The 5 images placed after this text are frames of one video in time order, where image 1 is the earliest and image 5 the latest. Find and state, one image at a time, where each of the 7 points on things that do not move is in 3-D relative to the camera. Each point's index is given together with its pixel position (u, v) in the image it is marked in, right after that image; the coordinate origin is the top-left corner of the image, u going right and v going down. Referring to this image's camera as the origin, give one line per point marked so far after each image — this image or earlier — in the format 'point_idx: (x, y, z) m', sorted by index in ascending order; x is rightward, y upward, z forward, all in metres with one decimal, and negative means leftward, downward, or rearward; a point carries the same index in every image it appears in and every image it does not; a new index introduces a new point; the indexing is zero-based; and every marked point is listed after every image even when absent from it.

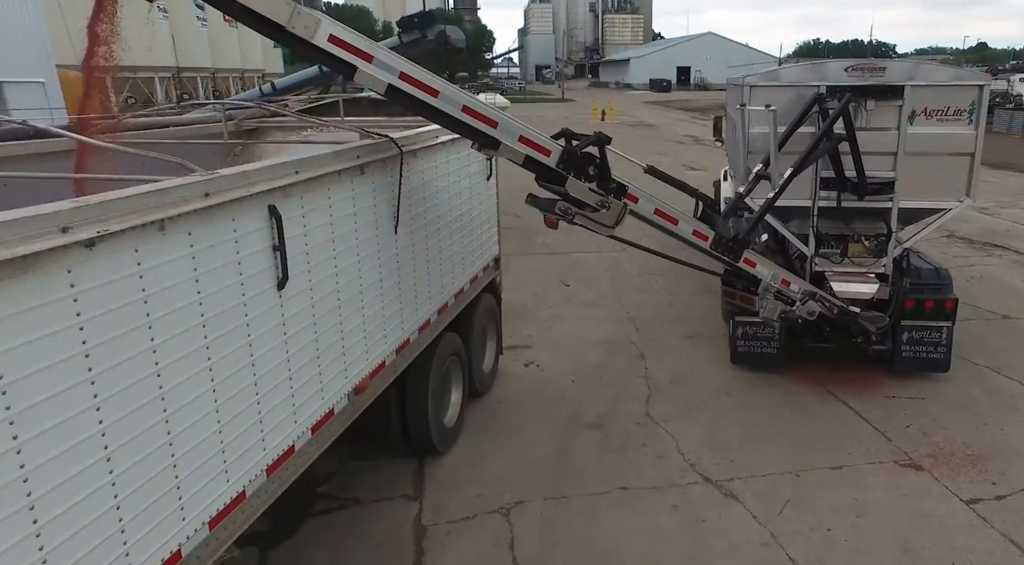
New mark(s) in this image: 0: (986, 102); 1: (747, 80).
0: (+3.7, +1.4, +5.8) m
1: (+1.9, +1.7, +6.0) m
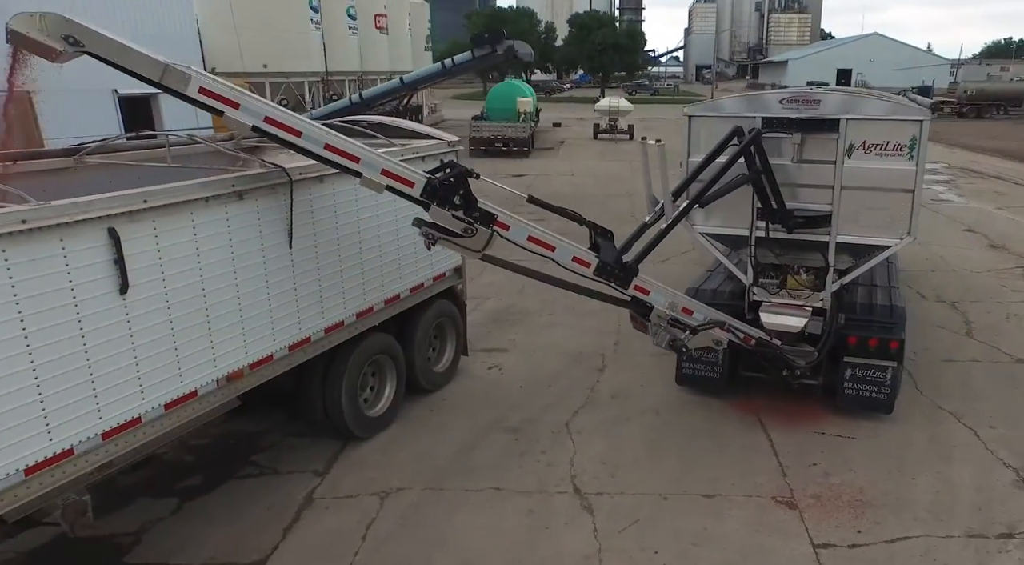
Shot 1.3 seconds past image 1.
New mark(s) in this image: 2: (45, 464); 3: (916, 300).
0: (+3.1, +1.1, +5.5) m
1: (+1.5, +1.5, +6.2) m
2: (-2.4, -0.9, +3.7) m
3: (+4.9, -0.2, +8.9) m
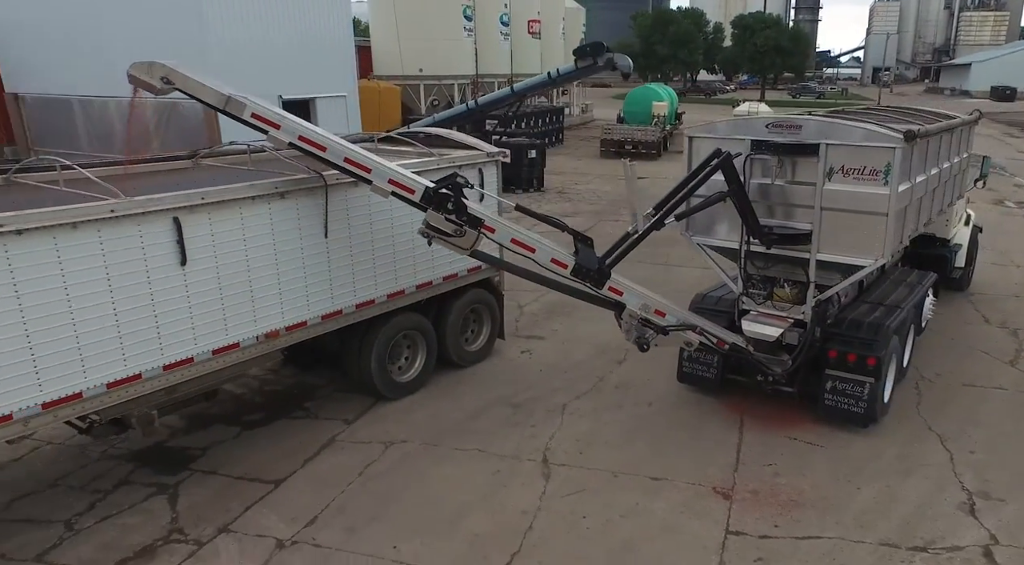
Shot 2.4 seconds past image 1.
0: (+3.1, +0.9, +5.8) m
1: (+1.6, +1.4, +6.7) m
2: (-2.8, -0.7, +5.2) m
3: (+5.4, -0.5, +8.7) m
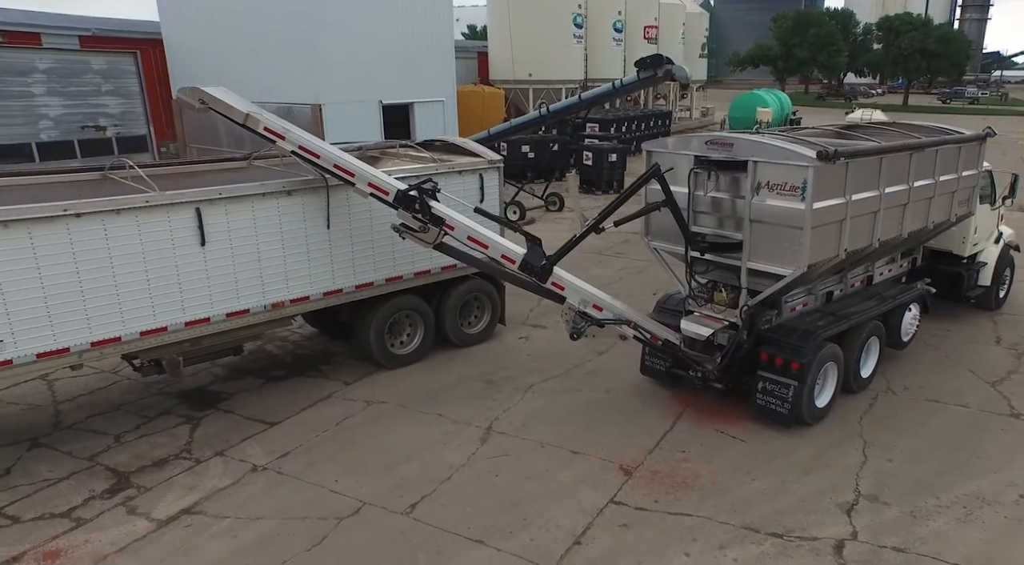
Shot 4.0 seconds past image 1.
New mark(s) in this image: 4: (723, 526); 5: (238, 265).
0: (+2.6, +0.9, +6.1) m
1: (+1.4, +1.4, +7.4) m
2: (-3.4, -0.5, +6.9) m
3: (+5.4, -0.7, +8.5) m
4: (+1.6, -1.9, +5.6) m
5: (-2.7, +0.2, +7.2) m
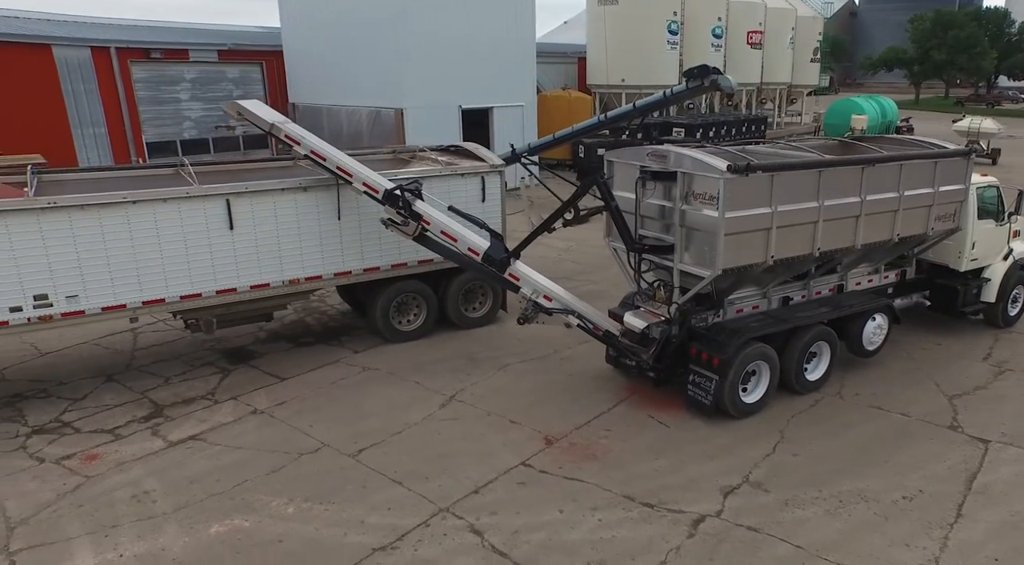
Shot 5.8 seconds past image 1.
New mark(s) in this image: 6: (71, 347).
0: (+2.0, +0.8, +6.7) m
1: (+1.1, +1.4, +8.1) m
2: (-3.8, -0.2, +8.5) m
3: (+5.1, -0.9, +8.5) m
4: (+0.8, -1.8, +6.3) m
5: (-3.0, +0.4, +8.8) m
6: (-6.2, -0.9, +10.2) m
